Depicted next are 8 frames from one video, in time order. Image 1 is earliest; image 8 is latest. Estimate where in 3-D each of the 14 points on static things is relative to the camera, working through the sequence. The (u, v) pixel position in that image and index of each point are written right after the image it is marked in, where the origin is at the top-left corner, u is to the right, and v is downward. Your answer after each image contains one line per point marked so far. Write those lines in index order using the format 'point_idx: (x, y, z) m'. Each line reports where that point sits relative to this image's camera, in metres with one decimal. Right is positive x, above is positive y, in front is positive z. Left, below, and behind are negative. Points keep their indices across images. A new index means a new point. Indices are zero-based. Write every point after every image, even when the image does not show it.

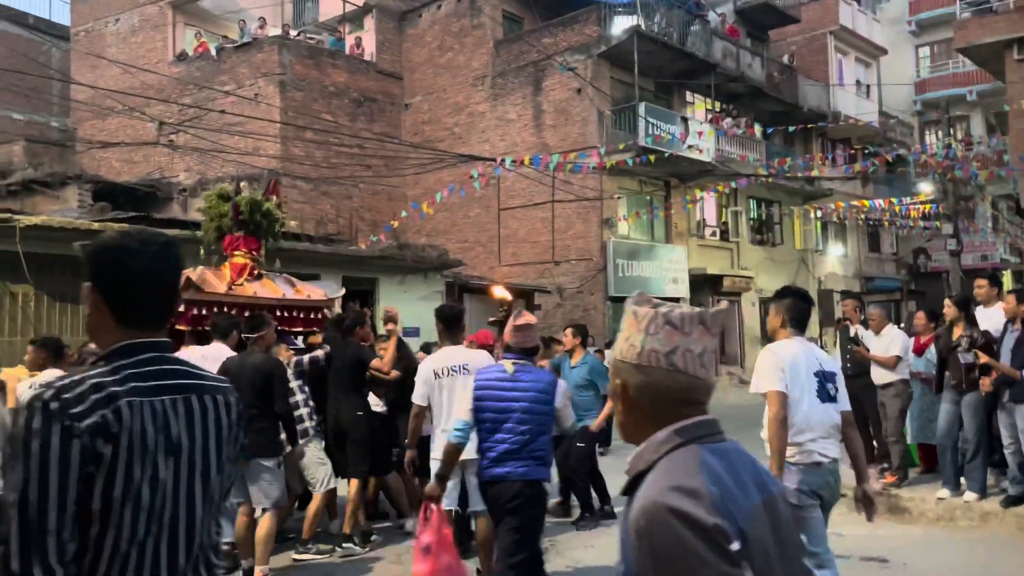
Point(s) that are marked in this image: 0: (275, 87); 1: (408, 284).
0: (-3.6, +3.1, +19.3) m
1: (-1.6, +0.1, +19.6) m
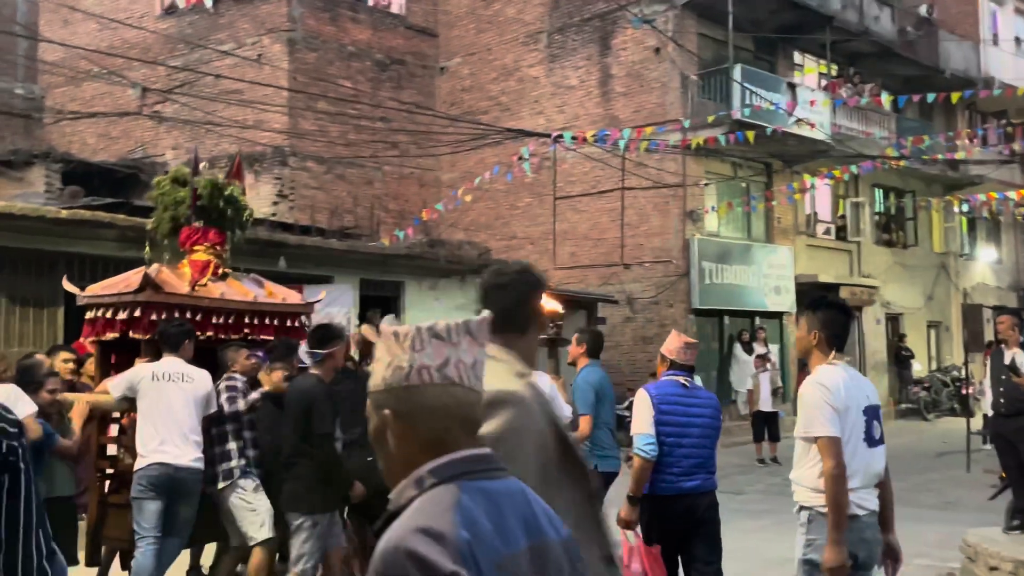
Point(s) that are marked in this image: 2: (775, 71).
0: (-2.9, +3.0, +15.6) m
1: (-0.9, 0.0, +15.7) m
2: (+3.5, +2.9, +16.7) m
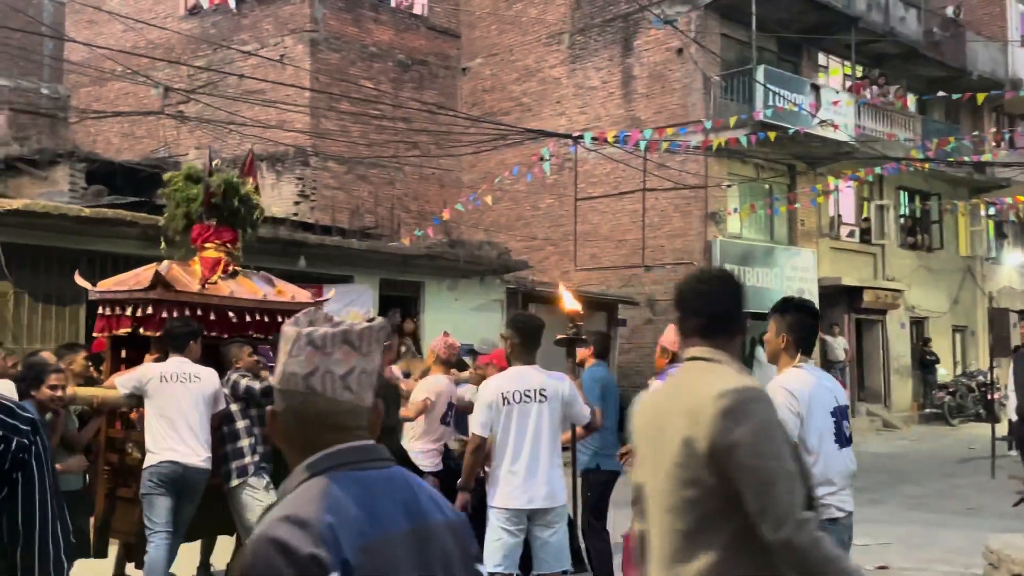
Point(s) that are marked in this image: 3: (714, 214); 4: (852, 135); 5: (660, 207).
0: (-2.6, +3.0, +15.6) m
1: (-0.7, 0.0, +15.7) m
2: (+3.8, +2.9, +16.5) m
3: (+2.5, +0.9, +15.3) m
4: (+4.4, +2.0, +16.1) m
5: (+1.9, +1.0, +15.8) m
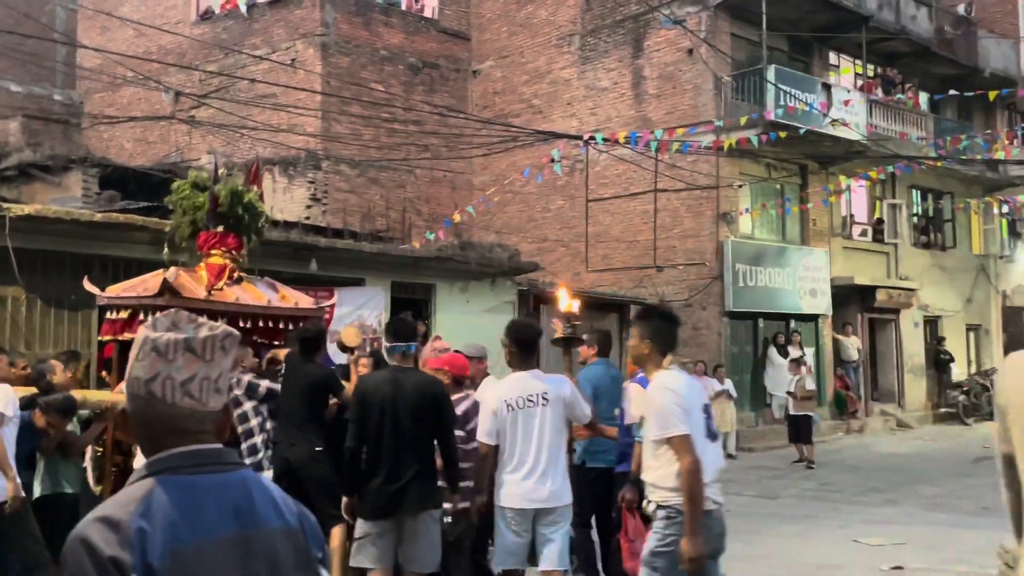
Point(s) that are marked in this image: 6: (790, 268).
0: (-2.5, +3.0, +15.7) m
1: (-0.5, -0.1, +15.7) m
2: (+4.0, +2.9, +16.5) m
3: (+2.6, +0.9, +15.3) m
4: (+4.5, +2.0, +16.0) m
5: (+2.0, +1.0, +15.8) m
6: (+3.6, +0.3, +16.1) m
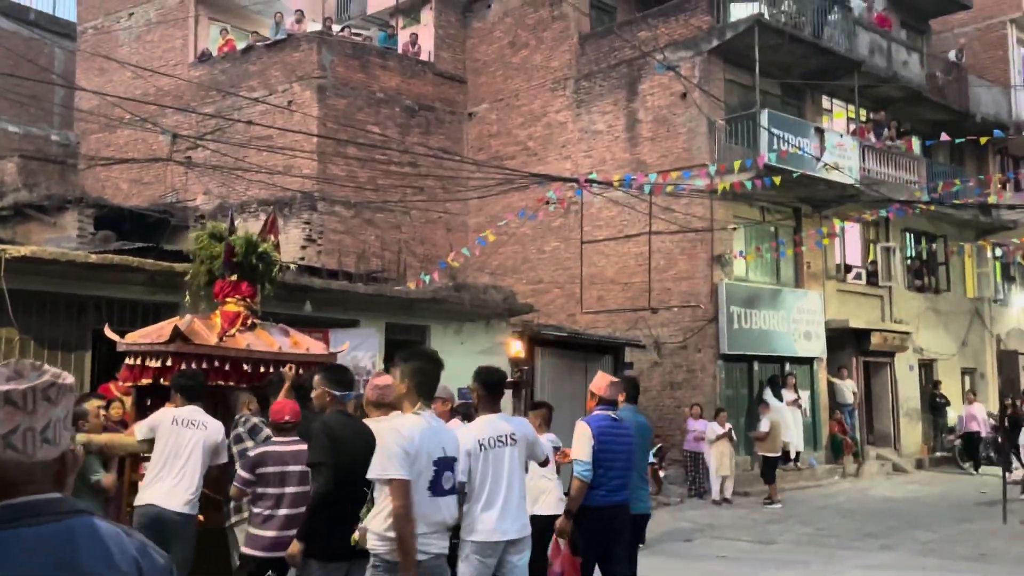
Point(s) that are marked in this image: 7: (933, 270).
0: (-2.6, +2.5, +15.8) m
1: (-0.6, -0.6, +15.6) m
2: (+3.9, +2.3, +16.6) m
3: (+2.6, +0.4, +15.3) m
4: (+4.5, +1.4, +16.1) m
5: (+2.0, +0.5, +15.8) m
6: (+3.5, -0.3, +16.1) m
7: (+6.3, +0.2, +18.6) m
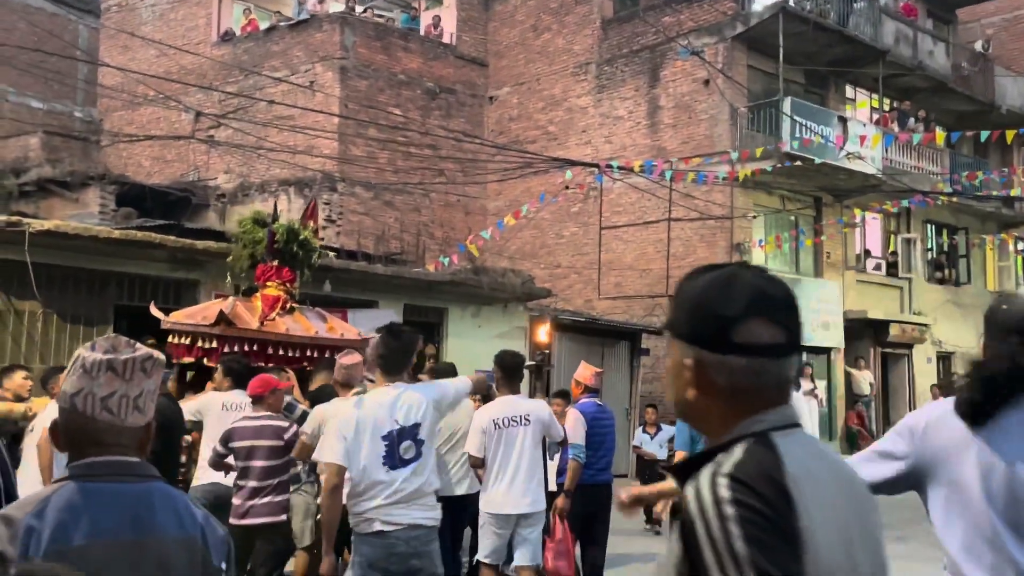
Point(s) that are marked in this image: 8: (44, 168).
0: (-2.3, +2.7, +15.8) m
1: (-0.4, -0.4, +15.7) m
2: (+4.2, +2.4, +16.5) m
3: (+2.8, +0.5, +15.3) m
4: (+4.7, +1.6, +16.0) m
5: (+2.2, +0.7, +15.8) m
6: (+3.8, -0.1, +16.0) m
7: (+6.6, +0.4, +18.5) m
8: (-5.5, +1.4, +14.6) m
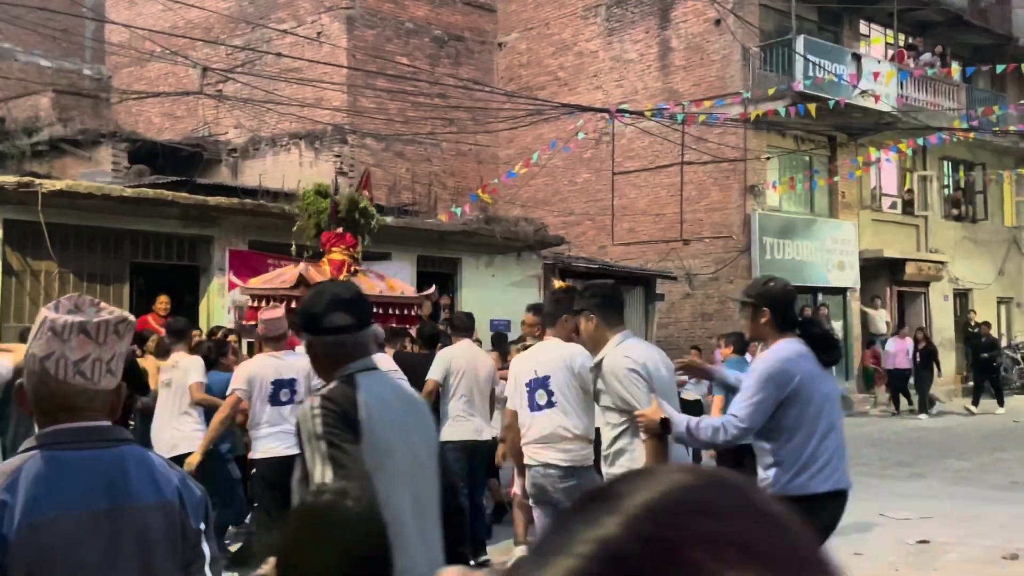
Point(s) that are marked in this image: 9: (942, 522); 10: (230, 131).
0: (-2.2, +3.3, +15.7) m
1: (-0.2, +0.3, +15.7) m
2: (+4.3, +3.2, +16.3) m
3: (+2.9, +1.2, +15.2) m
4: (+4.9, +2.3, +15.8) m
5: (+2.3, +1.4, +15.7) m
6: (+3.9, +0.6, +15.9) m
7: (+6.8, +1.3, +18.3) m
8: (-5.4, +1.9, +14.7) m
9: (+2.8, -1.6, +8.3) m
10: (-3.9, +2.2, +17.2) m
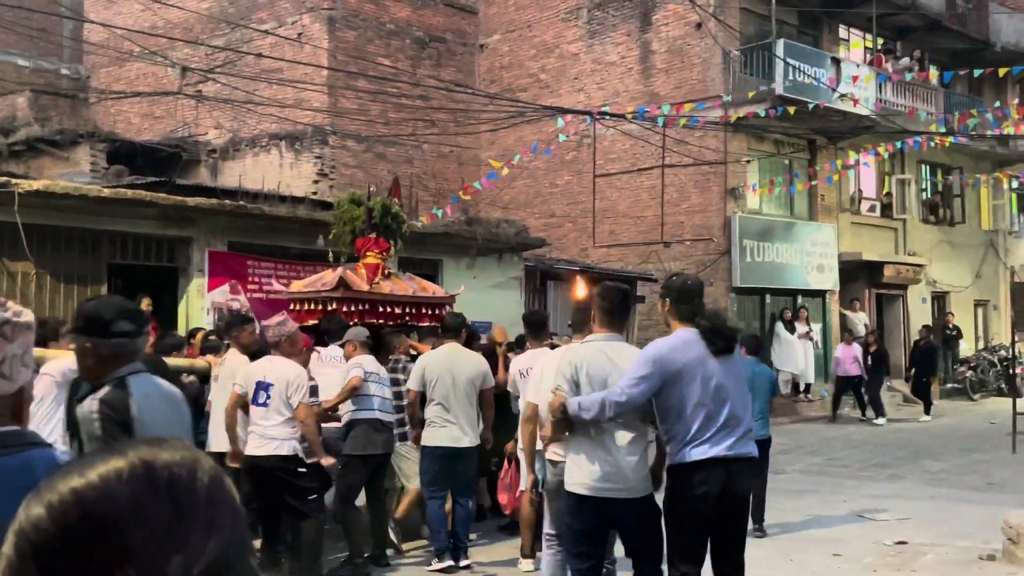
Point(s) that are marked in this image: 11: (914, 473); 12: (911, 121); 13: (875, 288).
0: (-2.4, +3.3, +15.6) m
1: (-0.4, +0.3, +15.7) m
2: (+4.1, +3.2, +16.4) m
3: (+2.7, +1.2, +15.3) m
4: (+4.6, +2.3, +15.9) m
5: (+2.1, +1.3, +15.8) m
6: (+3.7, +0.6, +16.0) m
7: (+6.5, +1.3, +18.5) m
8: (-5.6, +1.9, +14.5) m
9: (+2.7, -1.6, +8.4) m
10: (-4.2, +2.2, +17.1) m
11: (+3.8, -1.8, +11.8) m
12: (+5.3, +2.2, +16.5) m
13: (+5.0, 0.0, +17.1) m
